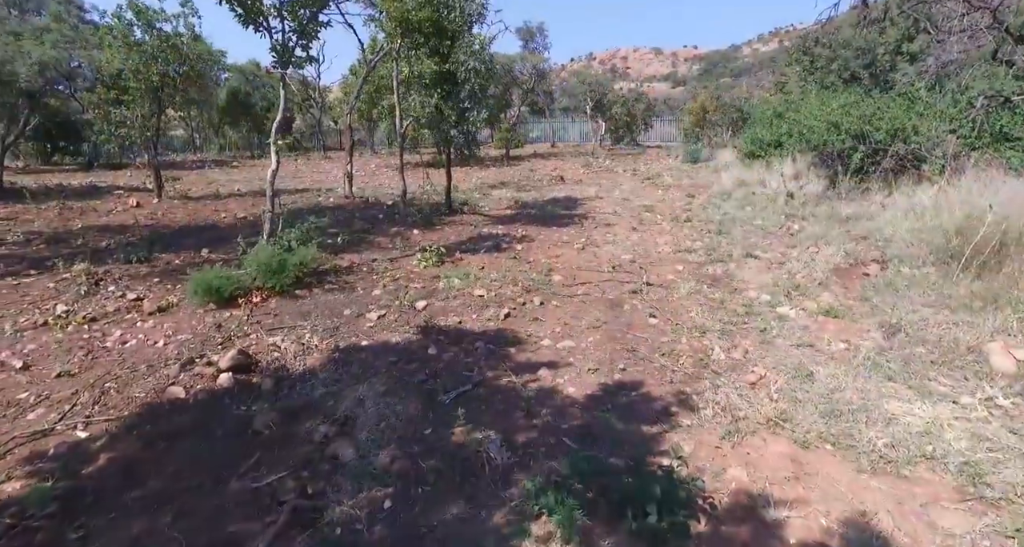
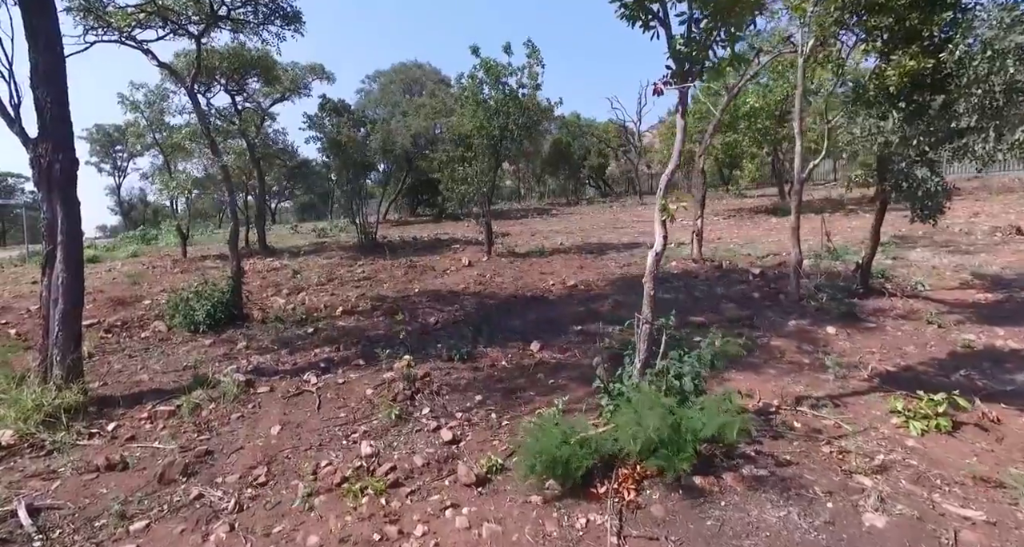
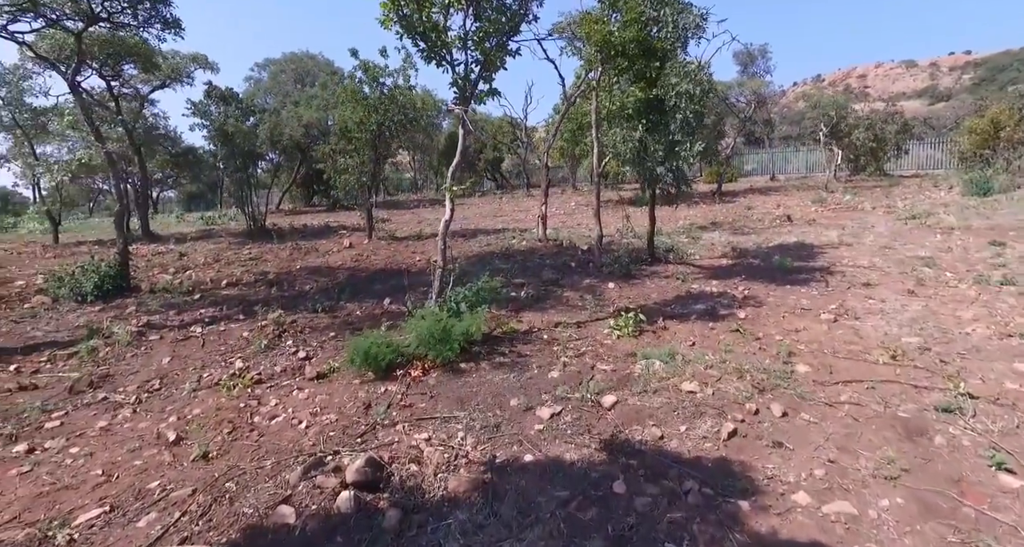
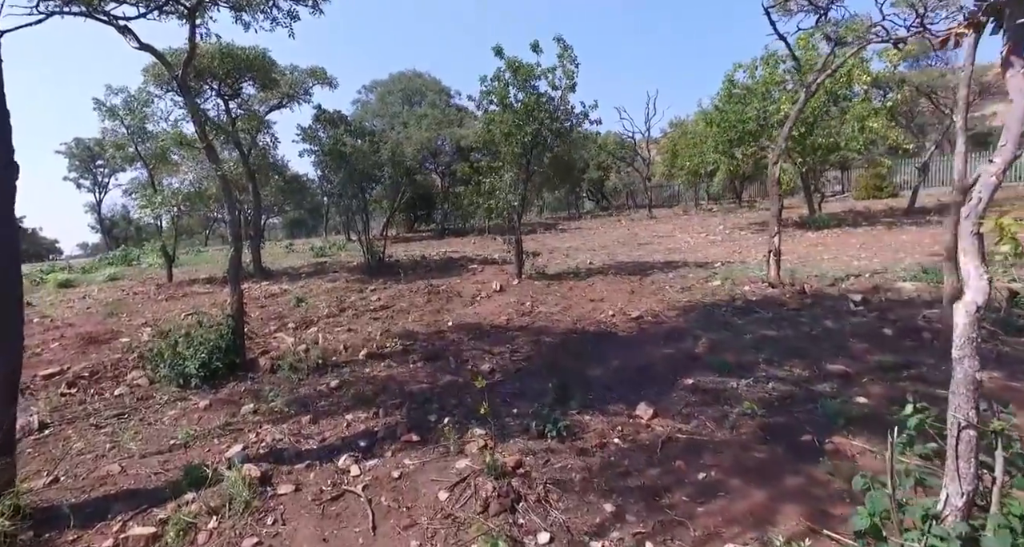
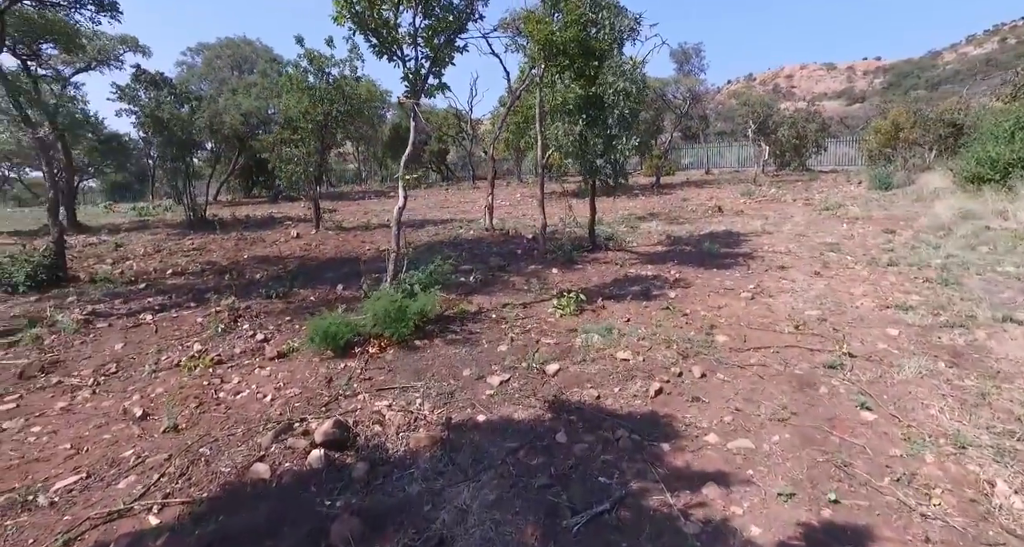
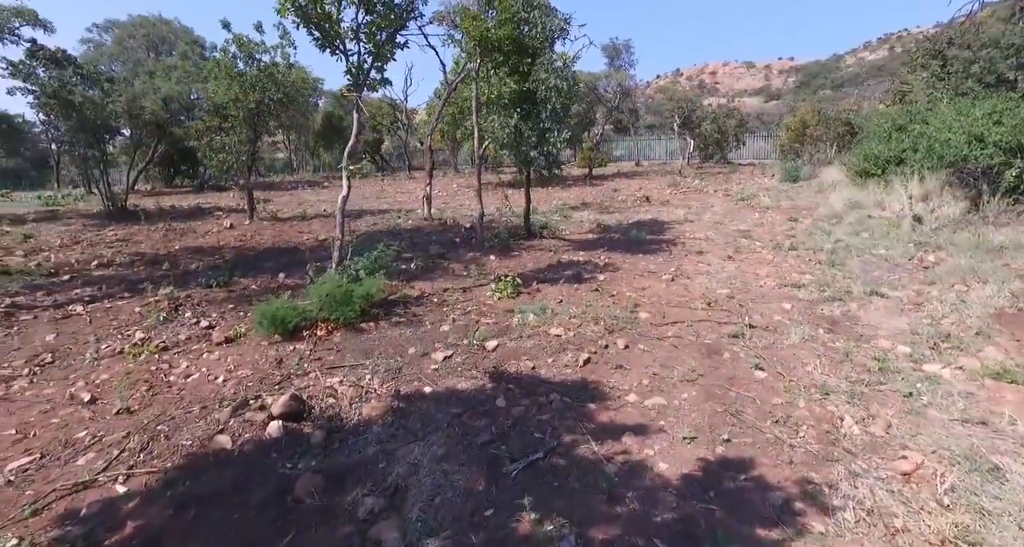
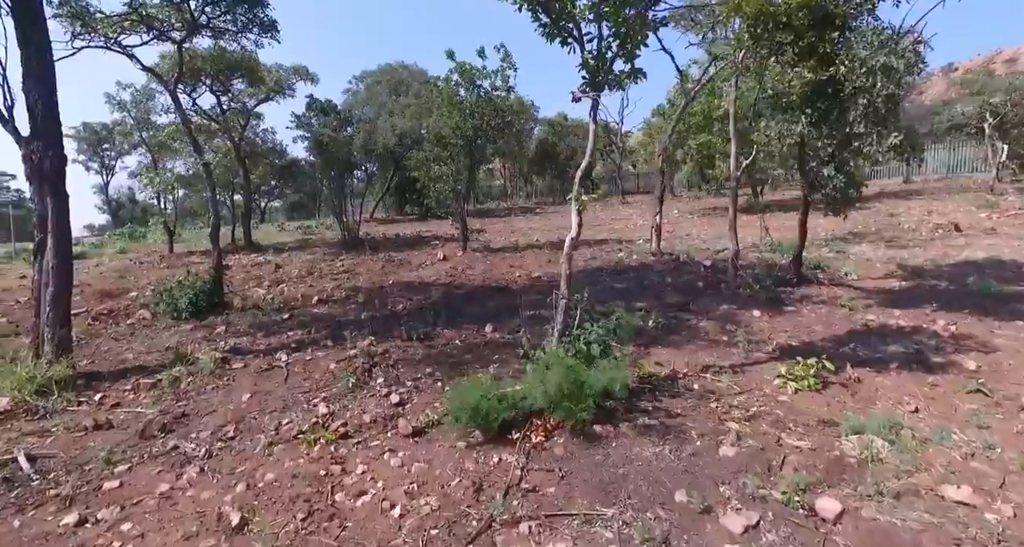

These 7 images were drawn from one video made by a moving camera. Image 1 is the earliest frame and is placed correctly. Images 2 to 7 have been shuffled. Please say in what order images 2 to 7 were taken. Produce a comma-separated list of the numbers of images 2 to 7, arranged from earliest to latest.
6, 5, 3, 7, 2, 4
